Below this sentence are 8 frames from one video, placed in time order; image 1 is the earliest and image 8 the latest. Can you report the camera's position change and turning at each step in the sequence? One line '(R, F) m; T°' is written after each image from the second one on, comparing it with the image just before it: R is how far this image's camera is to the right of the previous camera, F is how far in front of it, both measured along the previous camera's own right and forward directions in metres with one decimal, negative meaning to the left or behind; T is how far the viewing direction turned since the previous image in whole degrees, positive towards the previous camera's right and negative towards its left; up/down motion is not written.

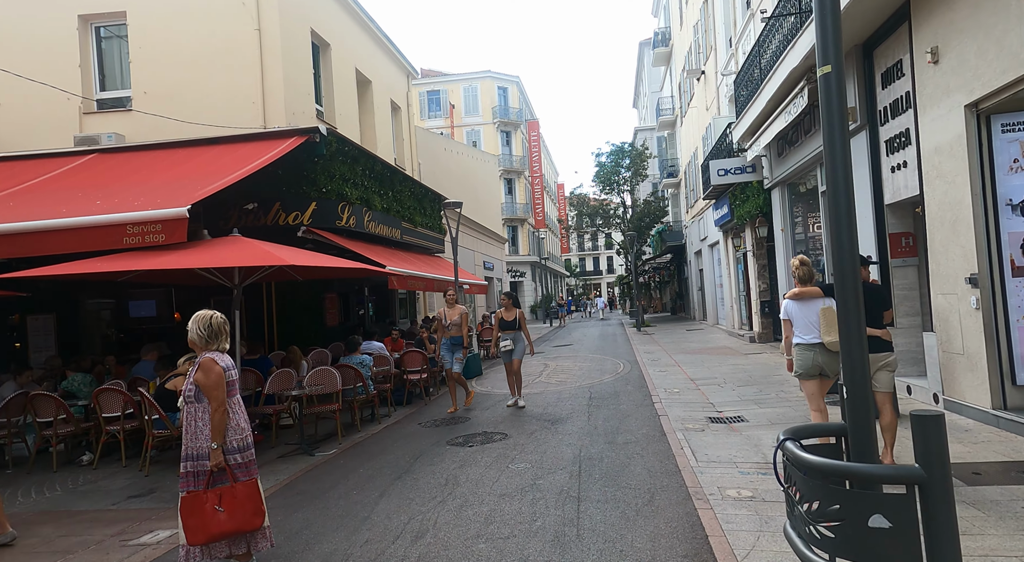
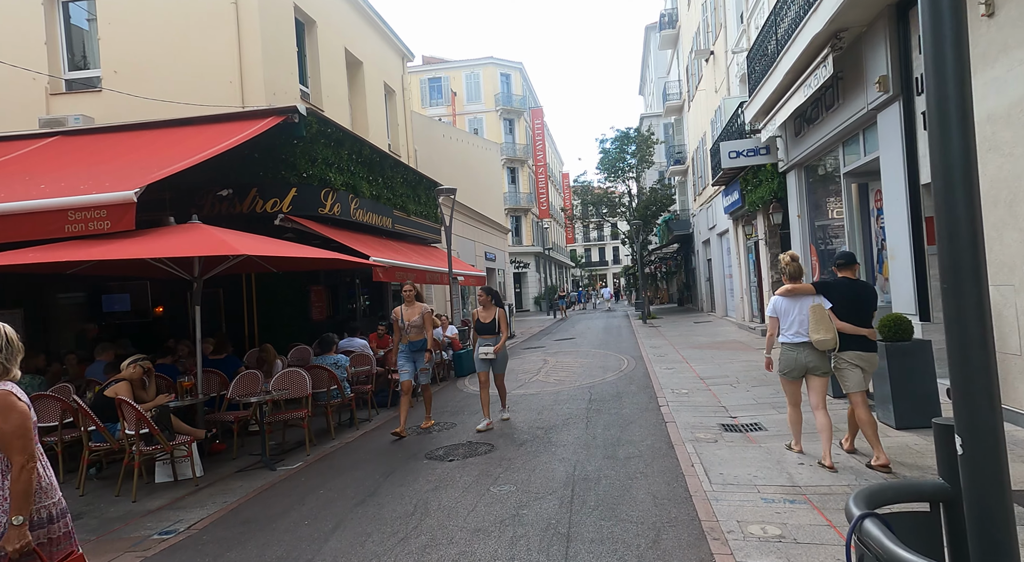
(+0.2, +0.8) m; -1°
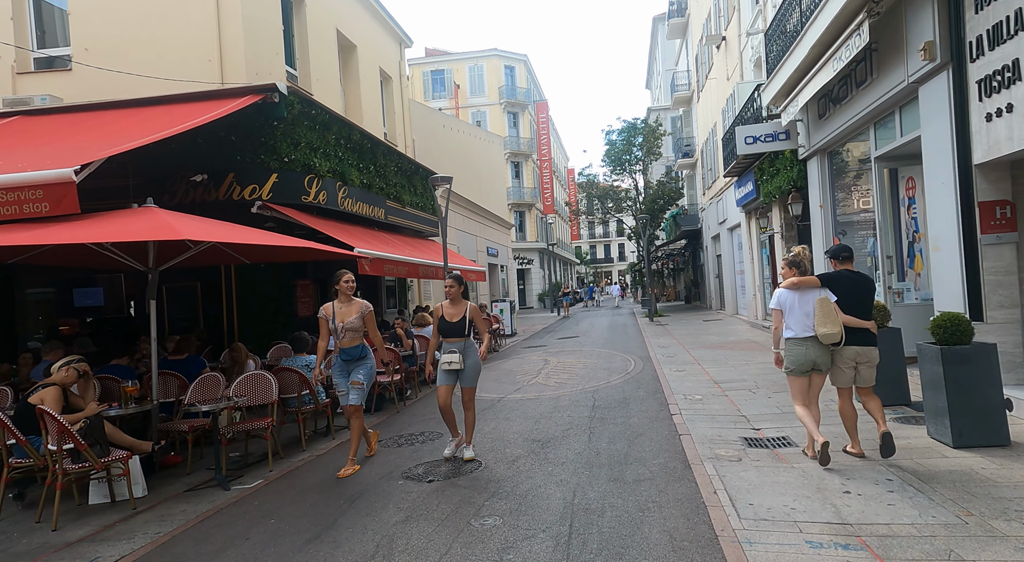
(+0.1, +0.8) m; -1°
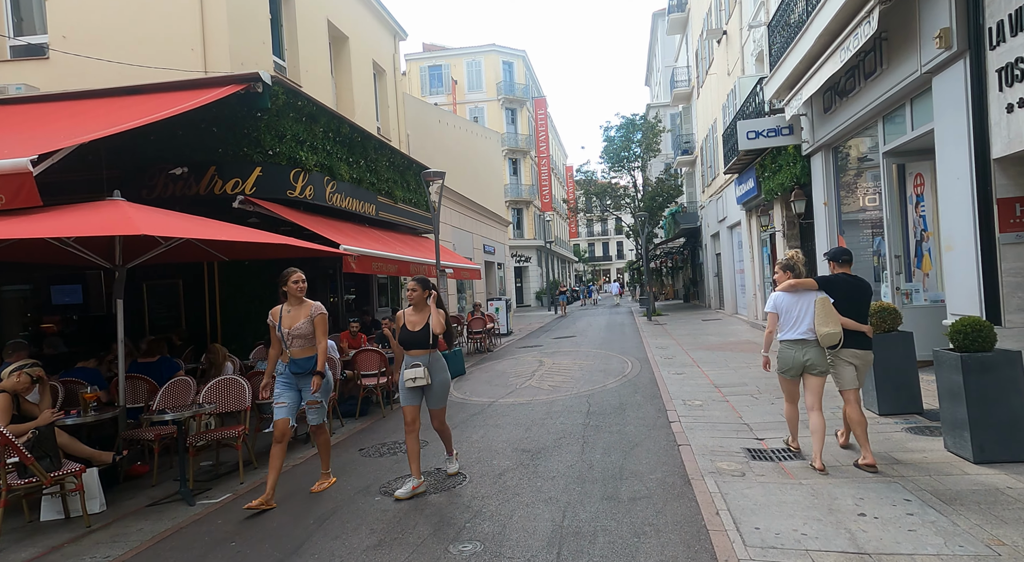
(+0.1, +0.4) m; 0°
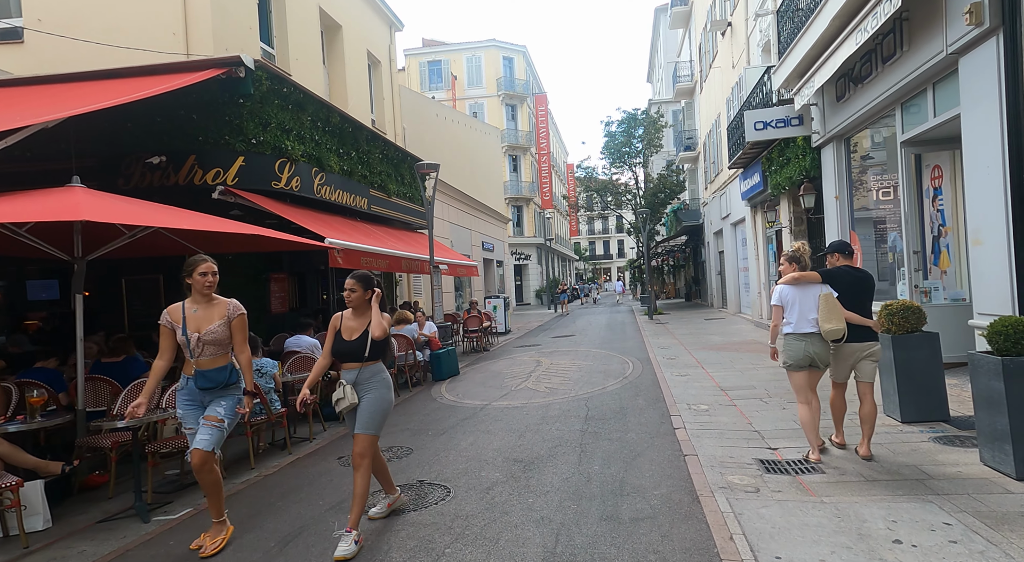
(+0.1, +0.5) m; 0°
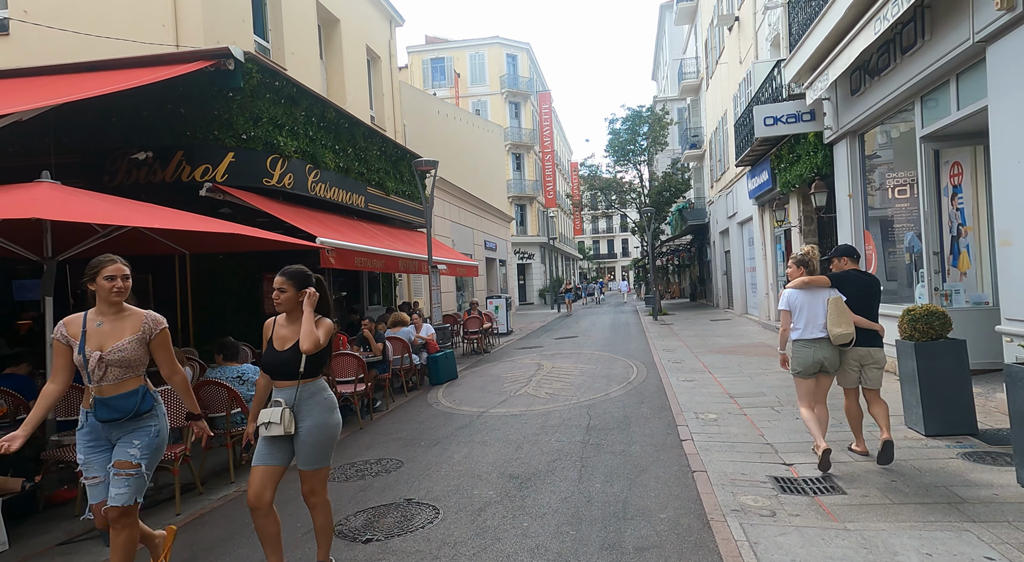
(+0.1, +0.4) m; 0°
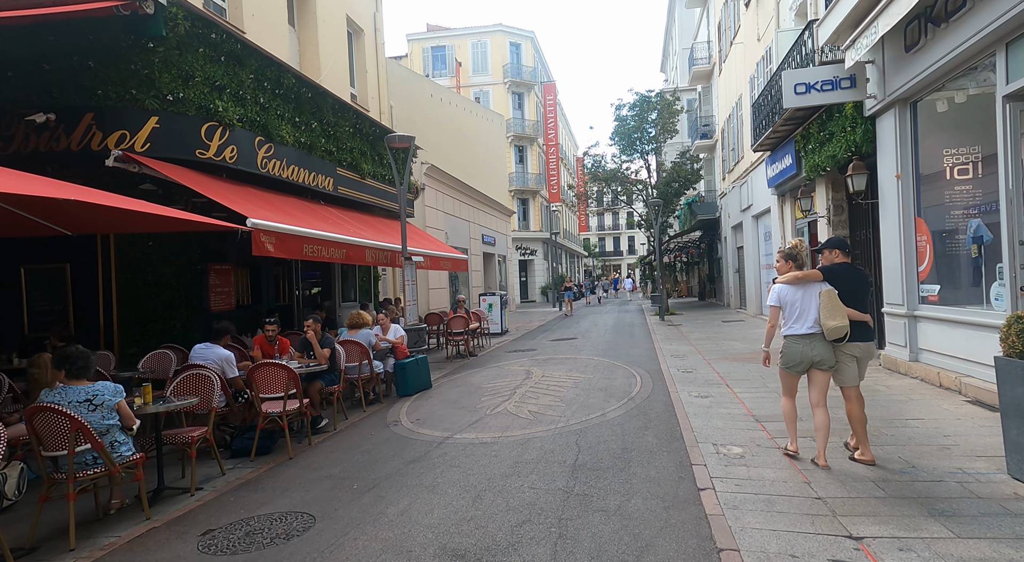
(+0.3, +1.5) m; -1°
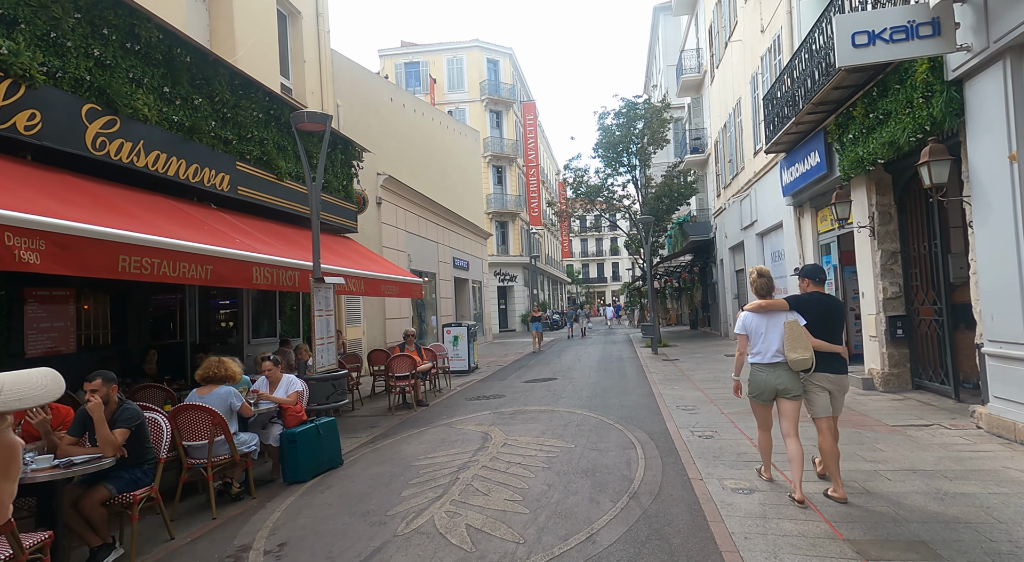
(+0.4, +2.7) m; +2°
